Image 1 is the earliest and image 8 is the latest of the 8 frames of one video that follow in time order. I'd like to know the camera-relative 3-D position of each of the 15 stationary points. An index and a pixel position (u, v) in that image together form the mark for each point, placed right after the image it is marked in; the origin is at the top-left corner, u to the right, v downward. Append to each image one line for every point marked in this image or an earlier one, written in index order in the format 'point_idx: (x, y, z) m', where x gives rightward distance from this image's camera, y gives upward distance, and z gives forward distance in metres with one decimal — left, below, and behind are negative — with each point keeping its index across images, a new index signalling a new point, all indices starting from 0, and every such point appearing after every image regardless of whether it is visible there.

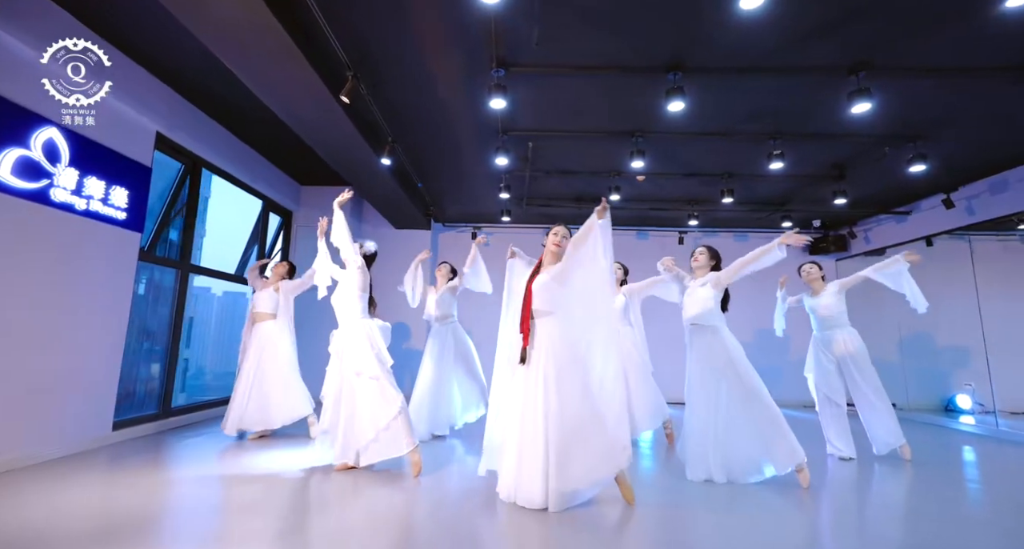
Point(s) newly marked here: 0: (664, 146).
0: (+1.4, +1.2, +4.0) m
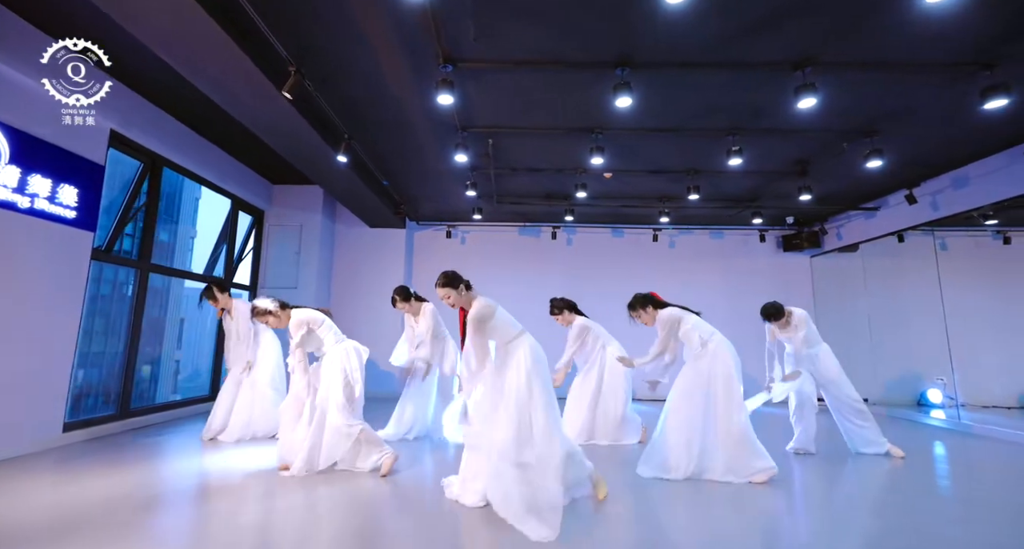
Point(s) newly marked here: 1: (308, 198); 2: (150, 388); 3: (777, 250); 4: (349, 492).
0: (+1.0, +1.2, +4.0) m
1: (-3.0, +1.1, +6.5) m
2: (-3.9, -1.2, +5.0) m
3: (+4.4, +0.4, +7.2) m
4: (-1.0, -1.3, +2.7) m
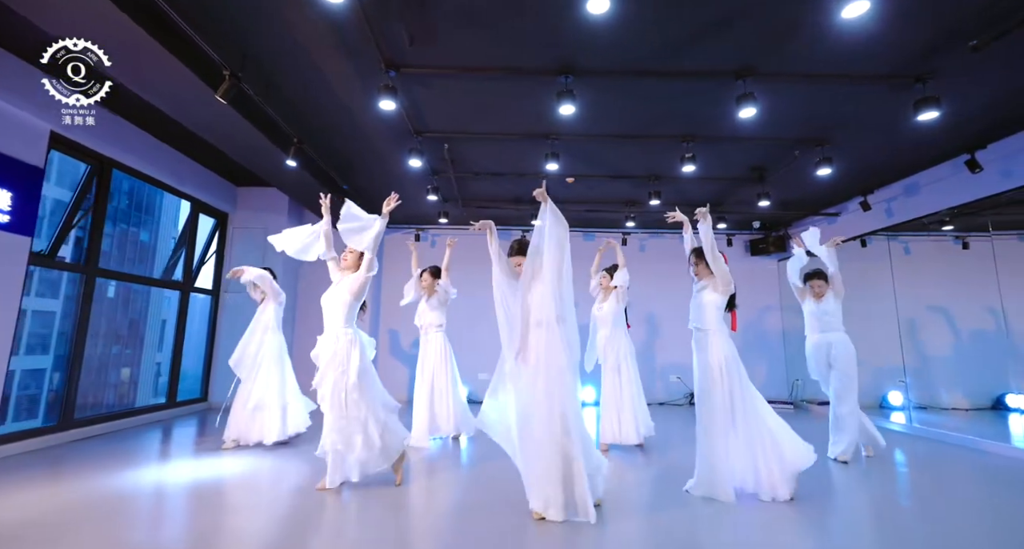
0: (+0.6, +1.2, +4.0) m
1: (-3.5, +1.1, +6.4) m
2: (-4.4, -1.3, +4.9) m
3: (+3.9, +0.3, +7.3) m
4: (-1.4, -1.4, +2.6) m
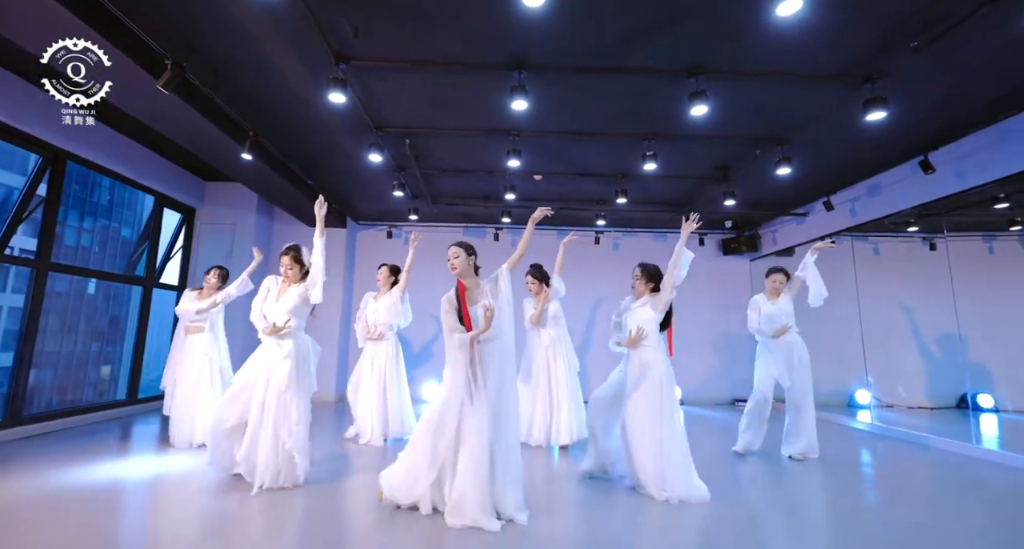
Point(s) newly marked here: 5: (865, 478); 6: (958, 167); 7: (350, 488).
0: (+0.3, +1.2, +4.0) m
1: (-3.9, +1.1, +6.3) m
2: (-4.7, -1.2, +4.7) m
3: (+3.5, +0.3, +7.4) m
4: (-1.7, -1.3, +2.6) m
5: (+2.8, -1.6, +3.5) m
6: (+4.1, +1.0, +4.1) m
7: (-1.1, -1.4, +2.9) m
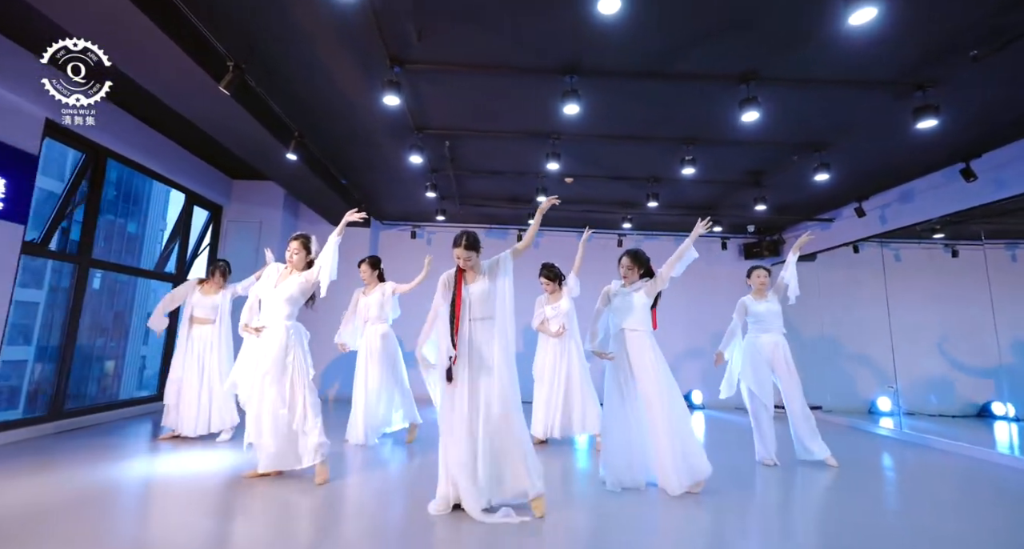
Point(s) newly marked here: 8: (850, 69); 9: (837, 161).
0: (+0.6, +1.2, +4.0) m
1: (-3.5, +1.2, +6.3) m
2: (-4.4, -1.2, +4.8) m
3: (+3.8, +0.3, +7.4) m
4: (-1.4, -1.3, +2.6) m
5: (+3.1, -1.7, +3.5) m
6: (+4.5, +0.9, +4.1) m
7: (-0.7, -1.4, +2.9) m
8: (+2.1, +1.3, +2.8) m
9: (+3.0, +1.0, +4.0) m
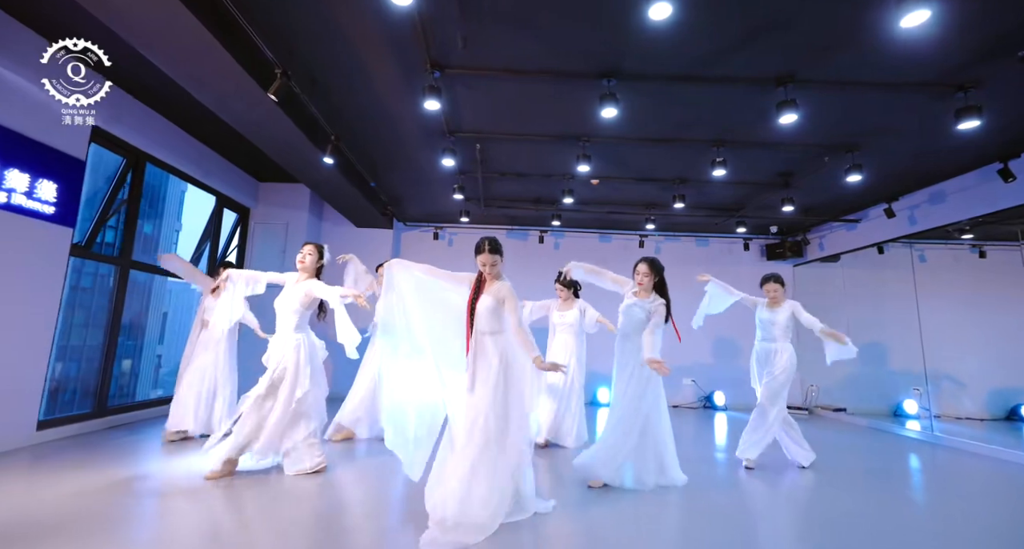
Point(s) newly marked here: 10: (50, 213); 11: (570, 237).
0: (+0.9, +1.1, +4.1) m
1: (-3.2, +1.1, +6.4) m
2: (-4.1, -1.2, +4.9) m
3: (+4.2, +0.3, +7.3) m
4: (-1.1, -1.4, +2.7) m
5: (+3.4, -1.7, +3.5) m
6: (+4.8, +0.9, +4.0) m
7: (-0.5, -1.4, +2.9) m
8: (+2.4, +1.3, +2.8) m
9: (+3.3, +1.0, +4.0) m
10: (-3.6, +0.5, +3.4) m
11: (+1.0, +0.6, +7.2) m
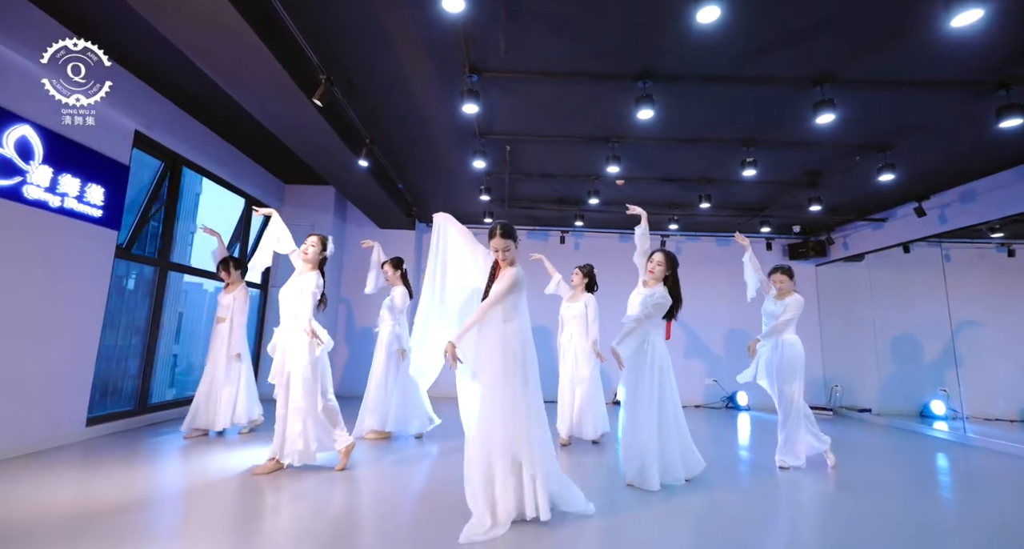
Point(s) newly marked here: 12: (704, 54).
0: (+1.2, +1.1, +4.1) m
1: (-2.8, +1.1, +6.5) m
2: (-3.8, -1.2, +5.0) m
3: (+4.5, +0.3, +7.3) m
4: (-0.9, -1.4, +2.7) m
5: (+3.7, -1.7, +3.5) m
6: (+5.1, +0.9, +4.0) m
7: (-0.2, -1.4, +3.0) m
8: (+2.6, +1.3, +2.7) m
9: (+3.5, +1.0, +4.0) m
10: (-3.3, +0.5, +3.5) m
11: (+1.3, +0.6, +7.2) m
12: (+1.2, +1.4, +2.7) m
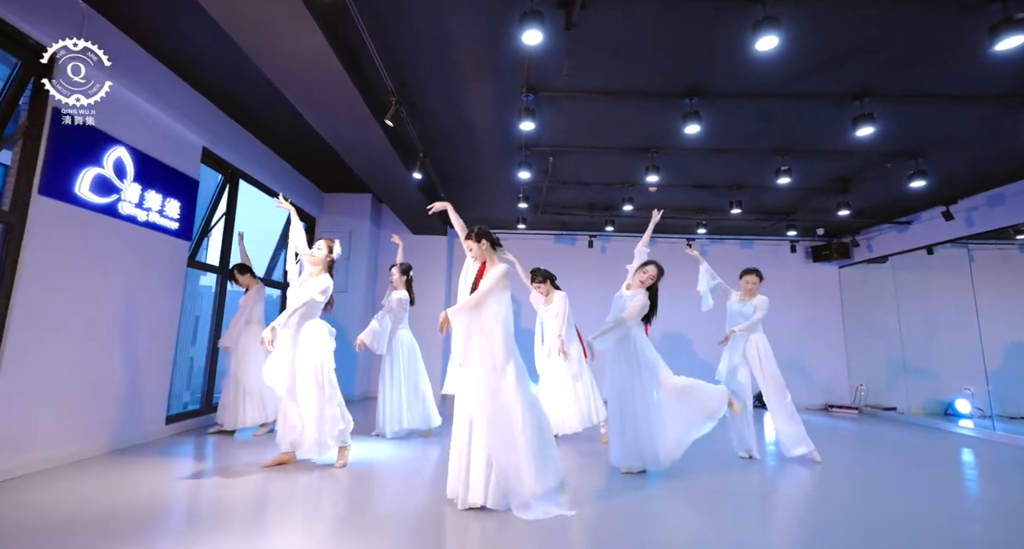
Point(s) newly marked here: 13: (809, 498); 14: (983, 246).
0: (+1.6, +1.1, +4.3) m
1: (-2.4, +1.1, +6.8) m
2: (-3.4, -1.3, +5.3) m
3: (+5.0, +0.2, +7.4) m
4: (-0.5, -1.4, +3.0) m
5: (+4.1, -1.7, +3.6) m
6: (+5.5, +0.9, +4.1) m
7: (+0.2, -1.5, +3.2) m
8: (+3.0, +1.2, +2.9) m
9: (+4.0, +1.0, +4.1) m
10: (-2.9, +0.4, +3.8) m
11: (+1.8, +0.6, +7.4) m
12: (+1.6, +1.3, +2.9) m
13: (+1.9, -1.5, +2.8) m
14: (+5.9, +0.3, +5.4) m
